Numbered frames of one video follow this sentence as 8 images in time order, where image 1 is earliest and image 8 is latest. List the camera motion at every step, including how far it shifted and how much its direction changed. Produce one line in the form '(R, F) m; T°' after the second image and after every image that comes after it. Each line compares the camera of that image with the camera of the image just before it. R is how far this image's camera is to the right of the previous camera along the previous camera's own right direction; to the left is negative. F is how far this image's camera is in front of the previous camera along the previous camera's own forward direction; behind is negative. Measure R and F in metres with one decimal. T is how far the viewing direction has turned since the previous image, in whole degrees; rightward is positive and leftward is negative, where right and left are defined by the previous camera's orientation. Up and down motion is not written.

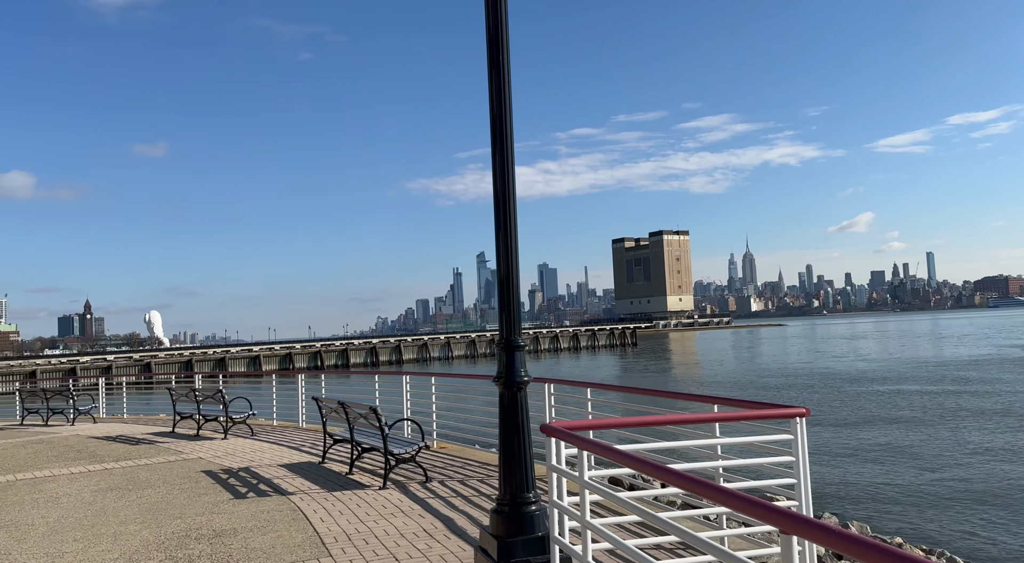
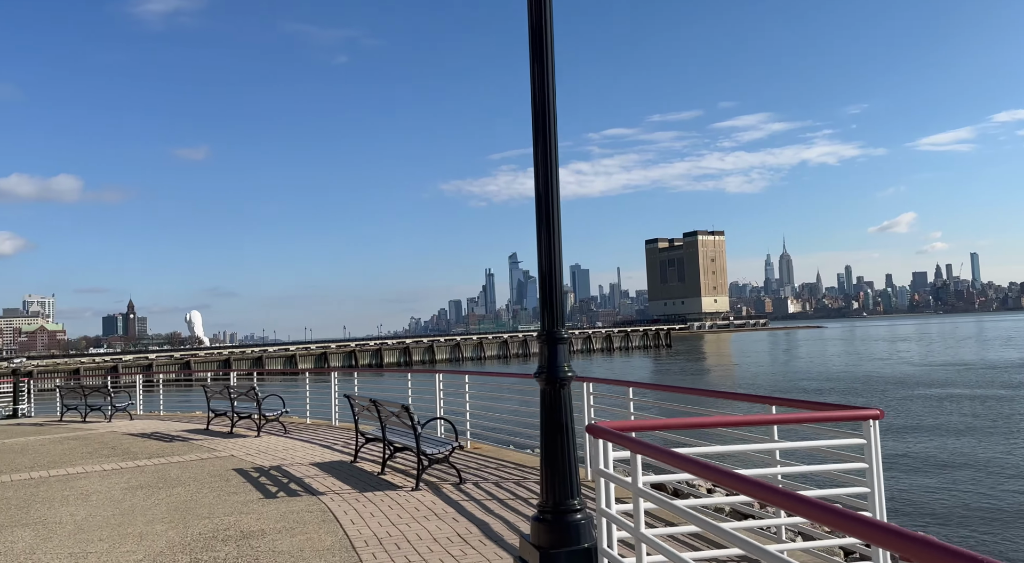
(0.0, +0.3) m; -2°
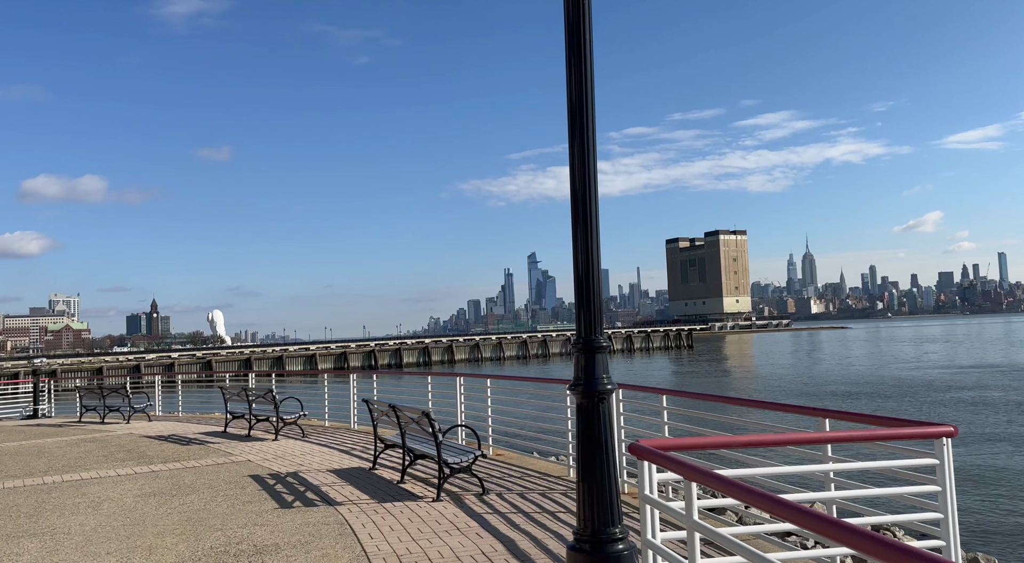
(-0.1, +0.4) m; -1°
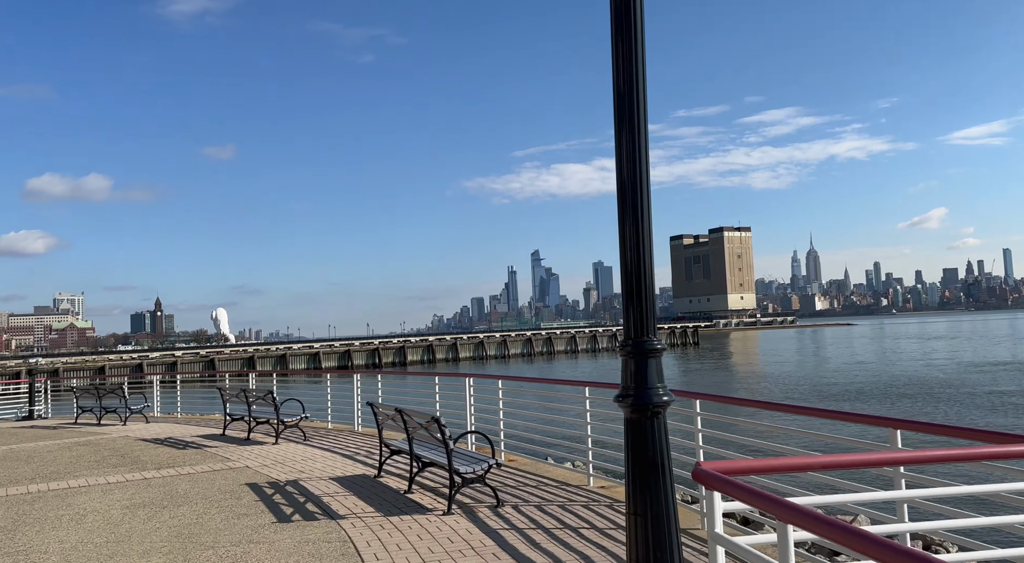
(-0.1, +0.7) m; 0°
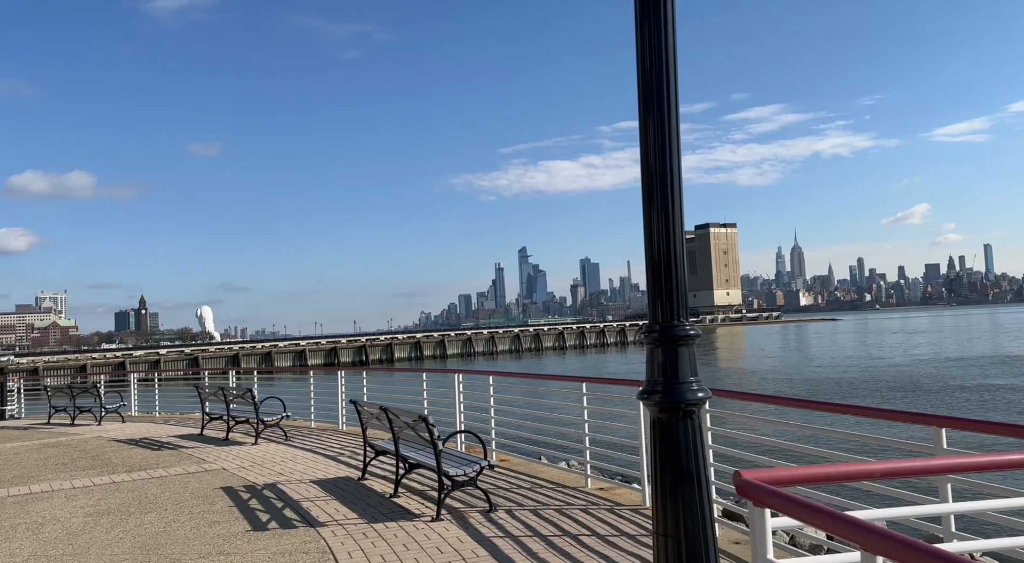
(-0.1, +0.5) m; +1°
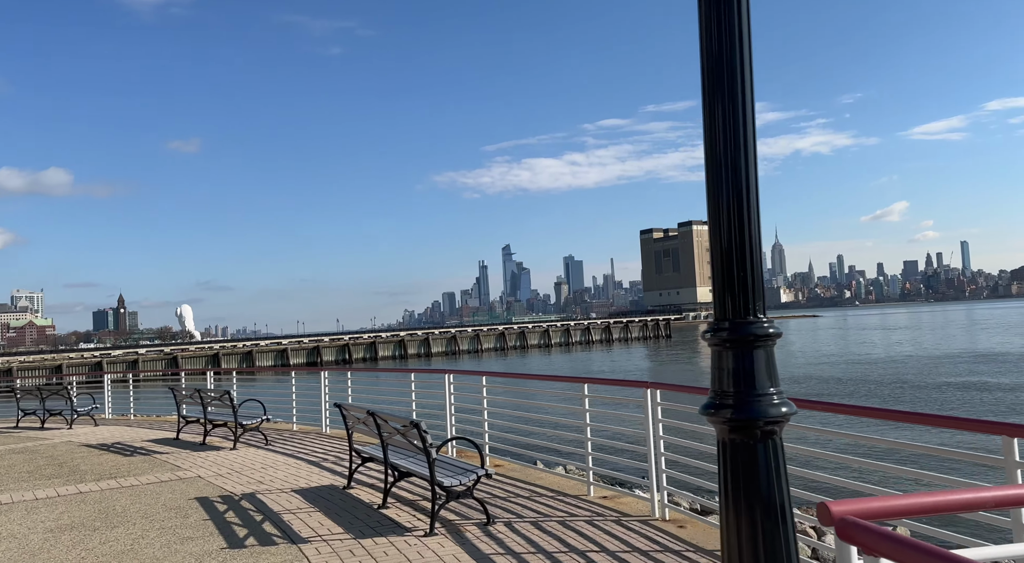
(-0.1, +0.6) m; +1°
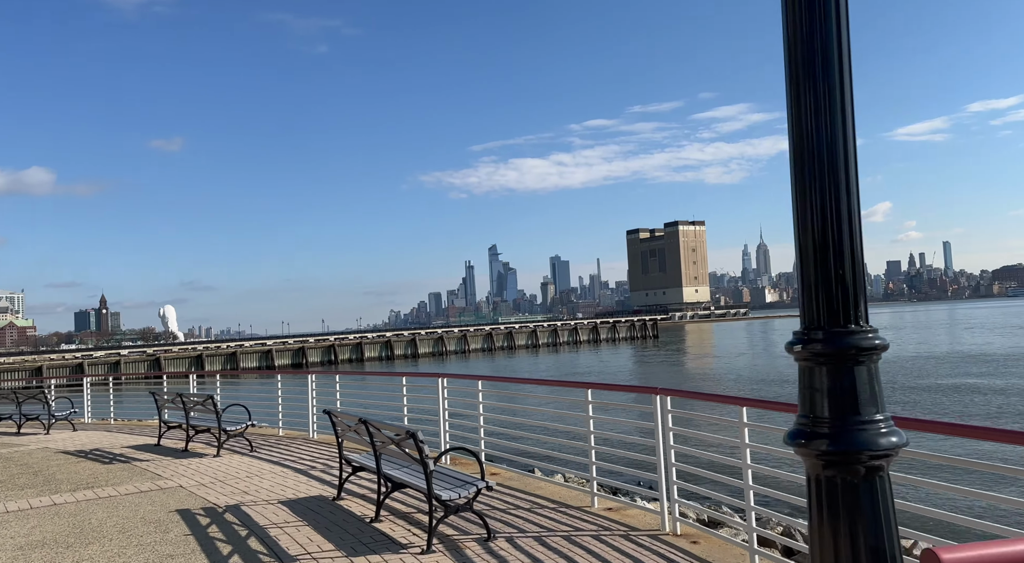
(-0.1, +0.4) m; +1°
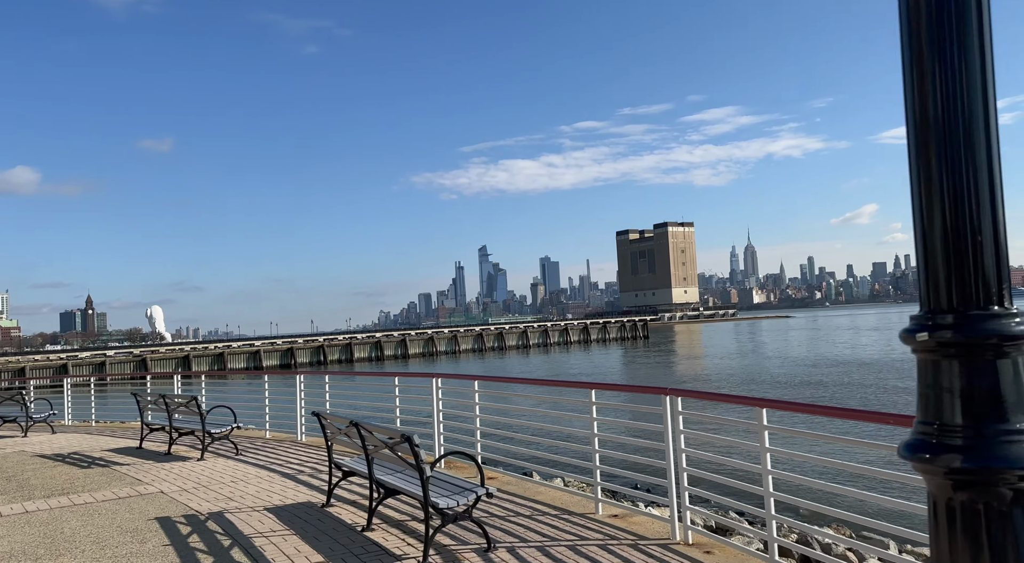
(-0.1, +0.4) m; +1°
